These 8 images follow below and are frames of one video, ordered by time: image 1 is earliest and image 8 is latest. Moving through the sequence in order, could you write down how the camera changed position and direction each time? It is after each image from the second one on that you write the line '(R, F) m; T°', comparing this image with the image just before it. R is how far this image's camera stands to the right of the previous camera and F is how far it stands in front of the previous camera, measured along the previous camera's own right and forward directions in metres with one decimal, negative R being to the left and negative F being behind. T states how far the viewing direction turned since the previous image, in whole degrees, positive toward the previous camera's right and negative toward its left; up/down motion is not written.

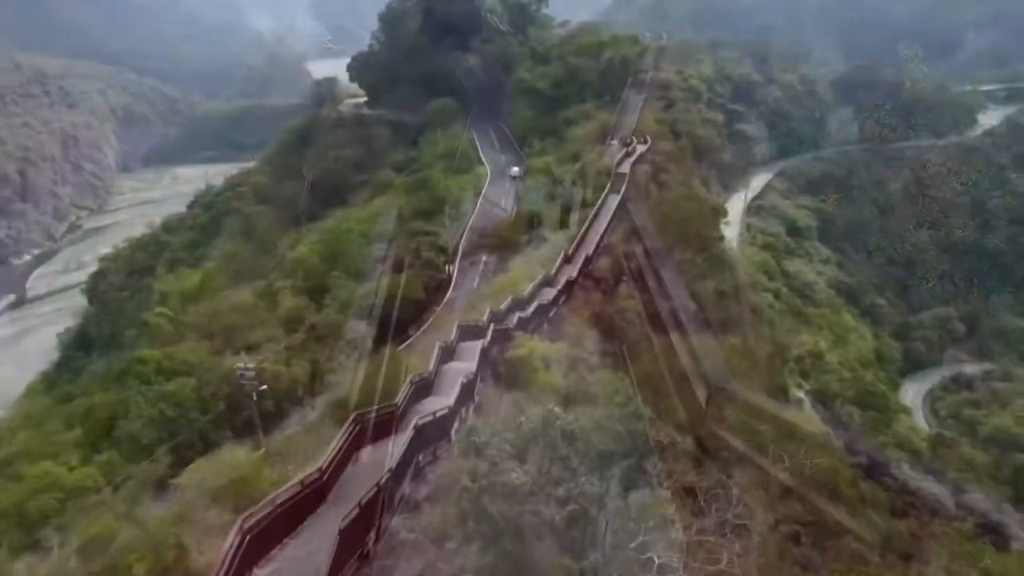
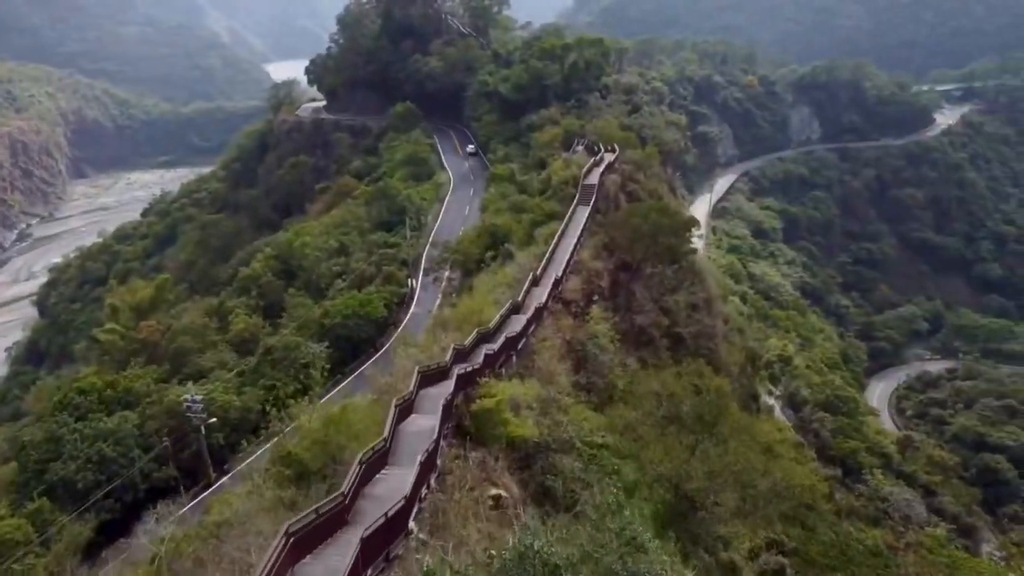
(0.0, +0.9) m; +2°
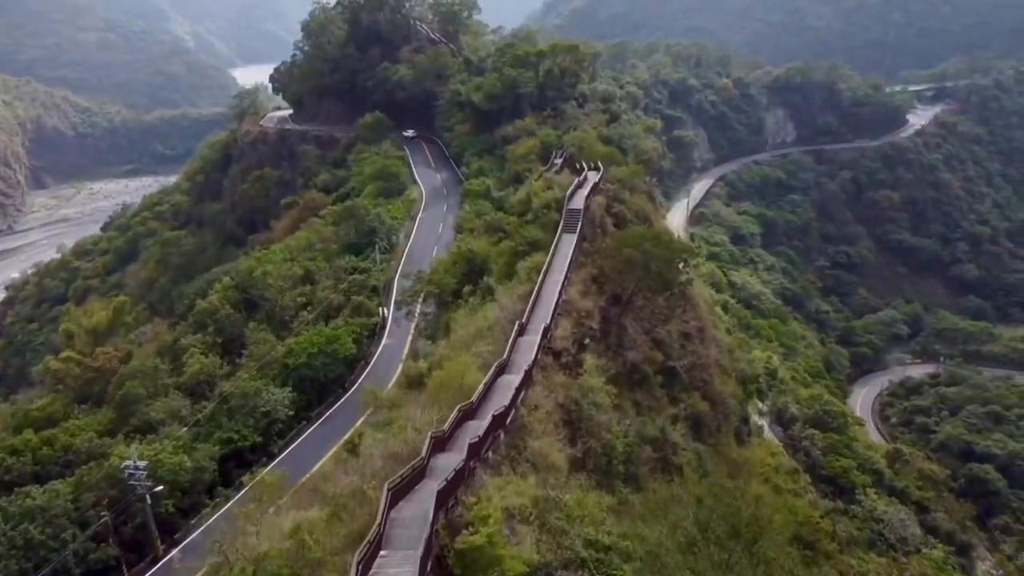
(-0.1, +1.6) m; +2°
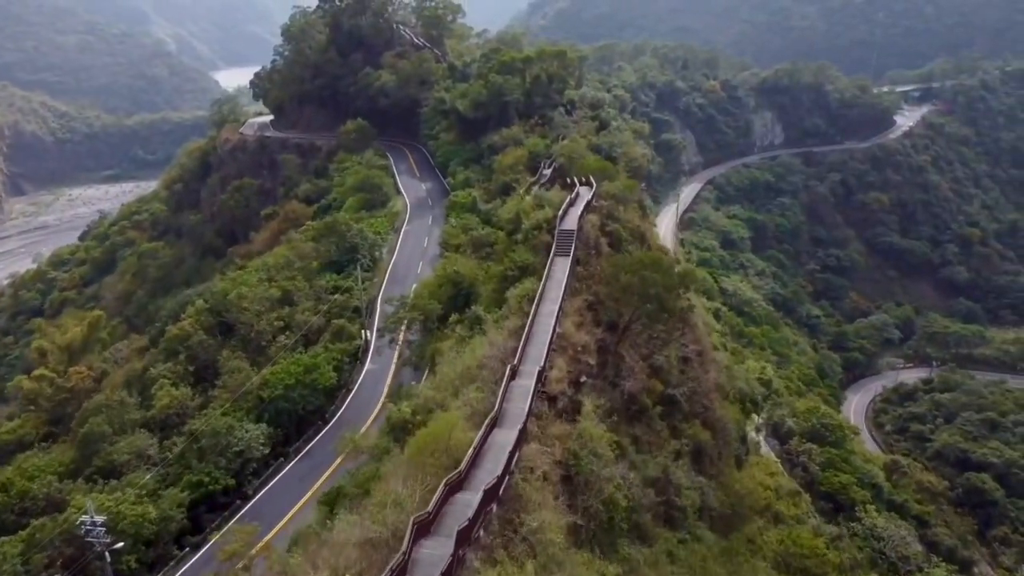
(0.0, +1.1) m; +1°
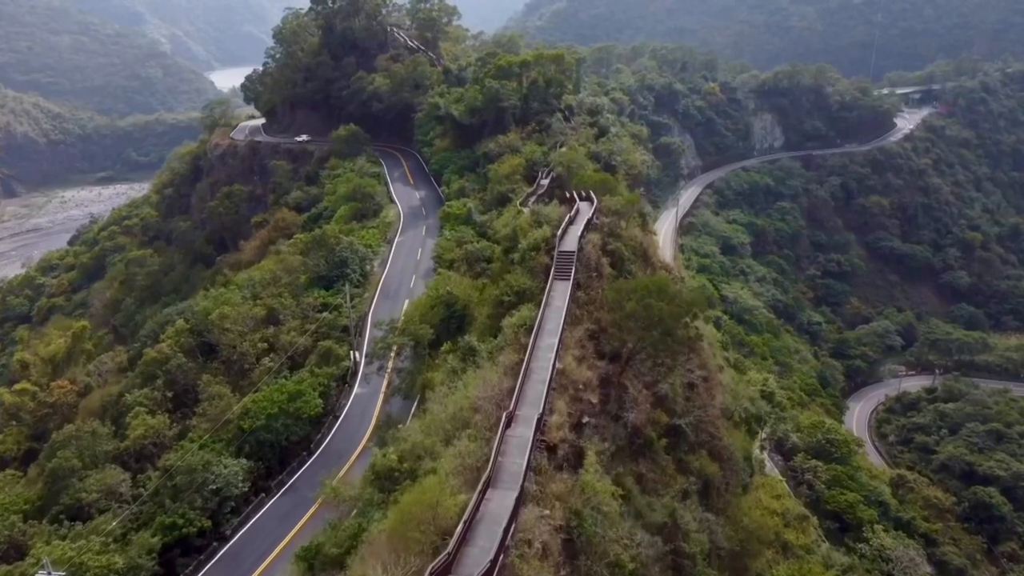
(0.0, +1.0) m; 0°
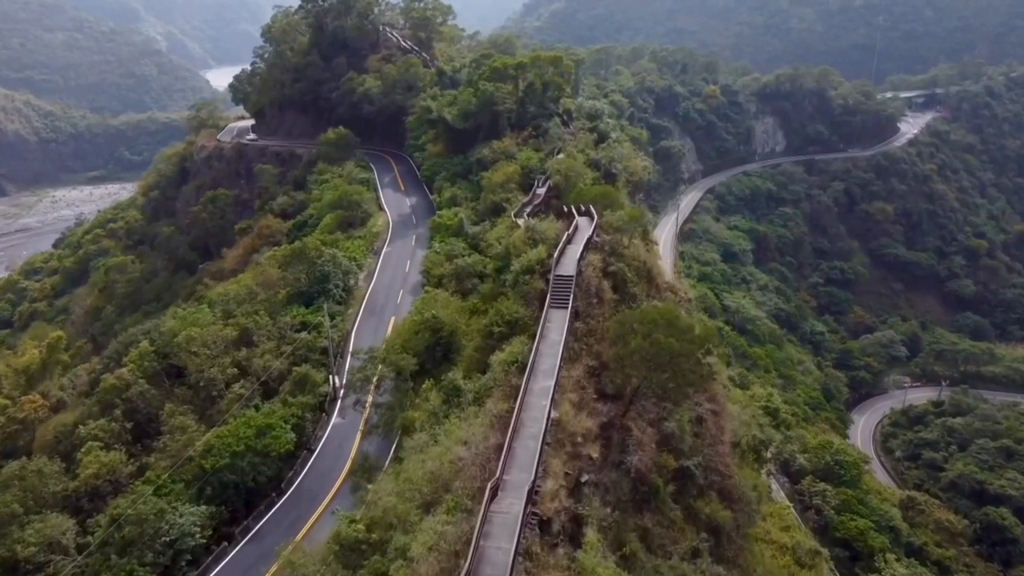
(+0.1, +1.6) m; 0°
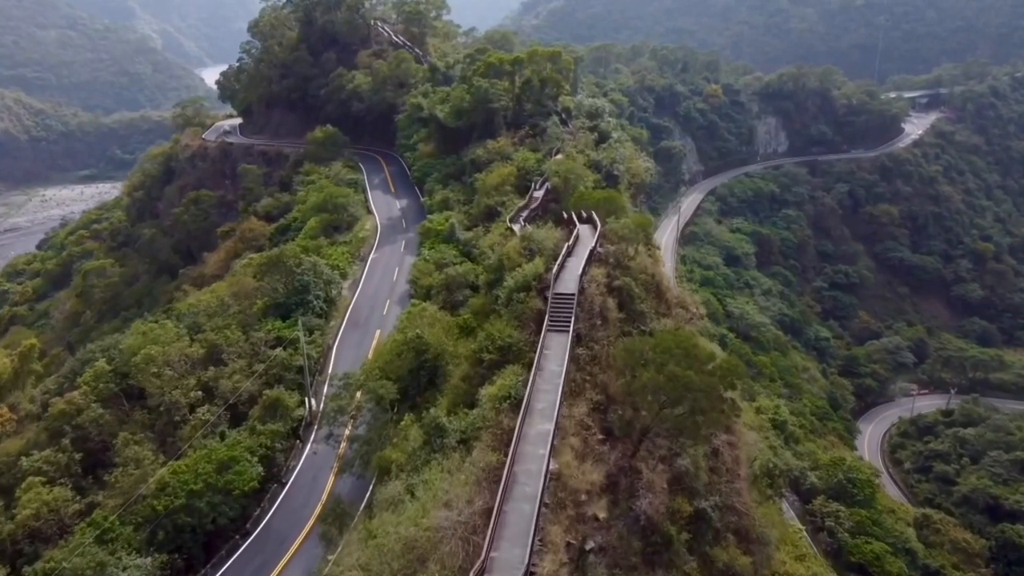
(+0.1, +1.7) m; 0°
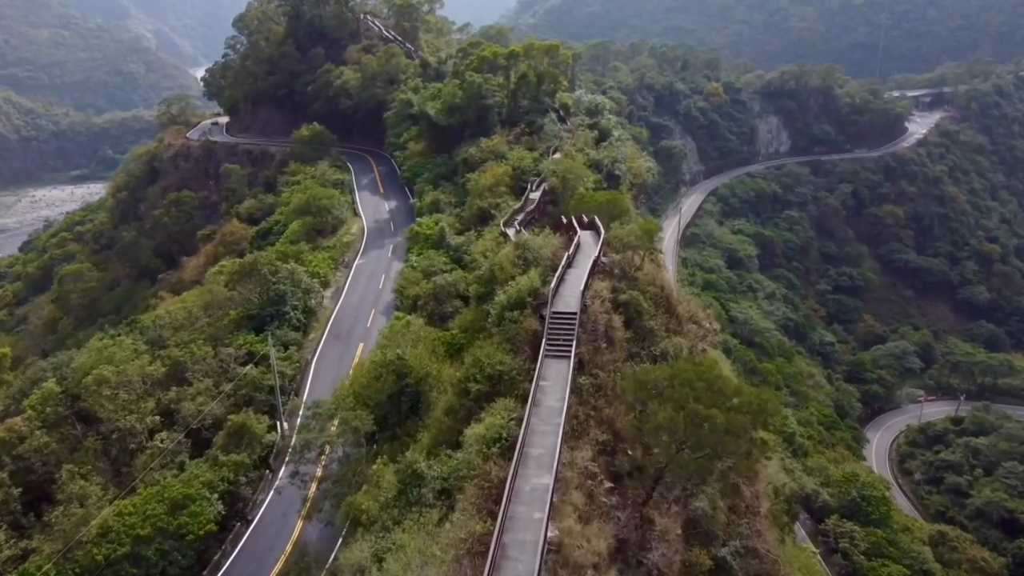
(+0.1, +1.7) m; 0°
